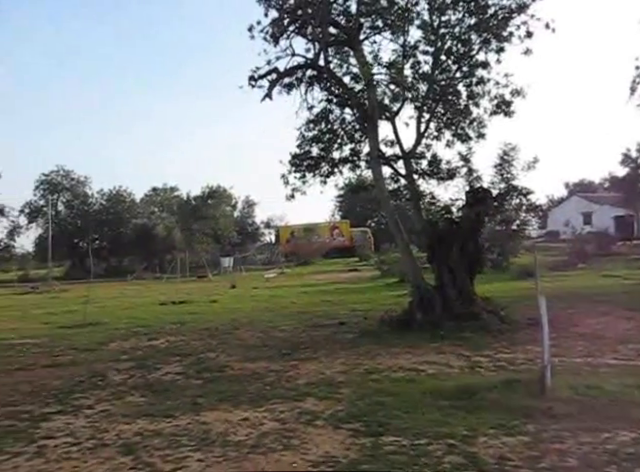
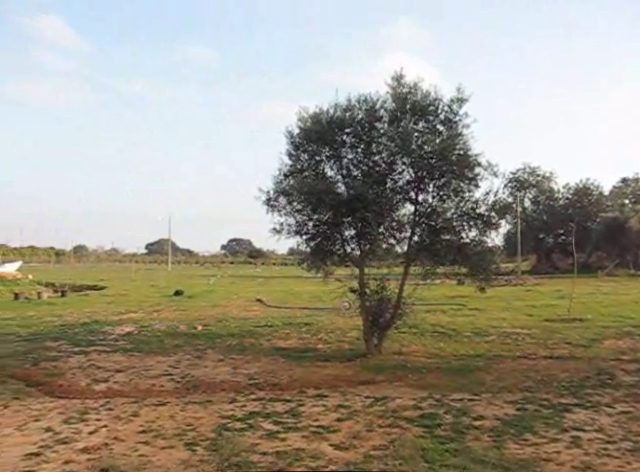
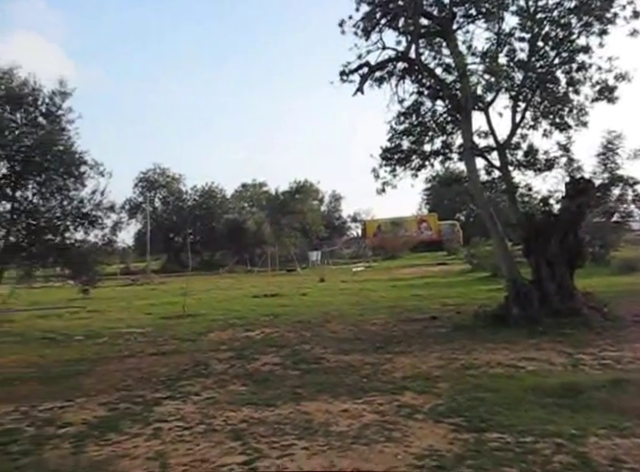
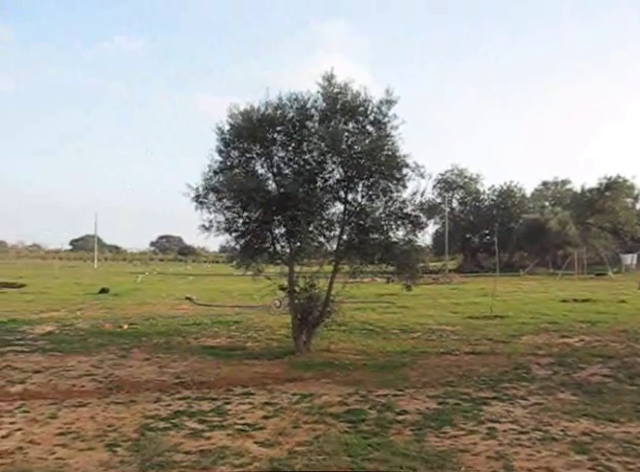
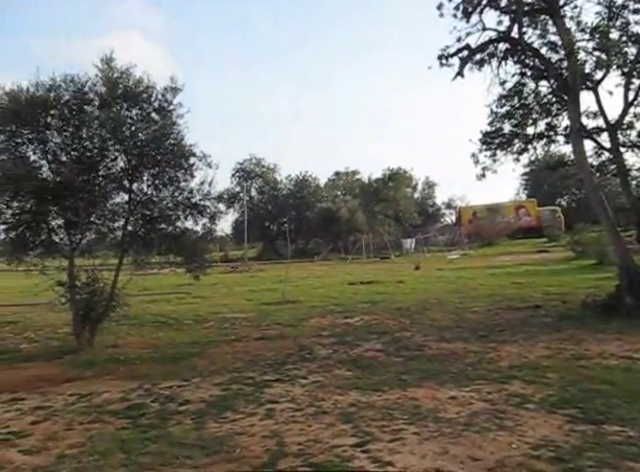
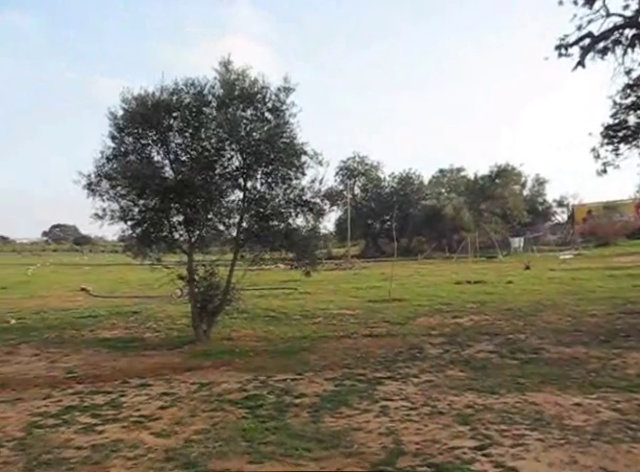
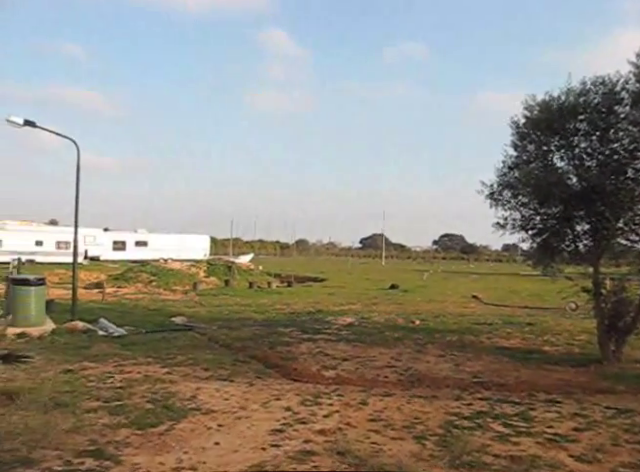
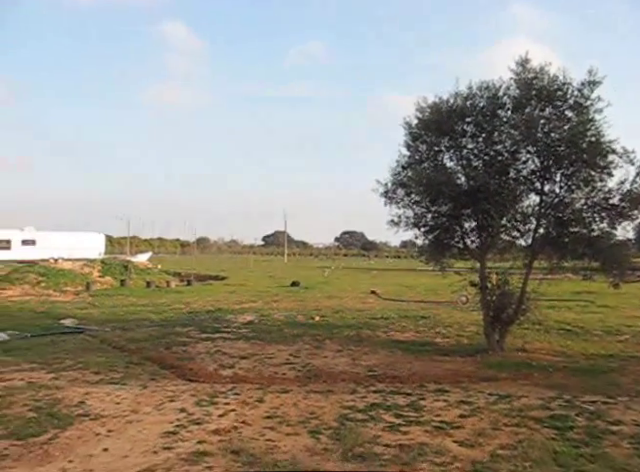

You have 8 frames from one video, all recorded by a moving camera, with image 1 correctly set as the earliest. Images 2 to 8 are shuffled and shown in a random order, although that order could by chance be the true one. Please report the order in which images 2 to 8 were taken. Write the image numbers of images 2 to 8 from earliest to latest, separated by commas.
3, 5, 6, 4, 2, 8, 7
